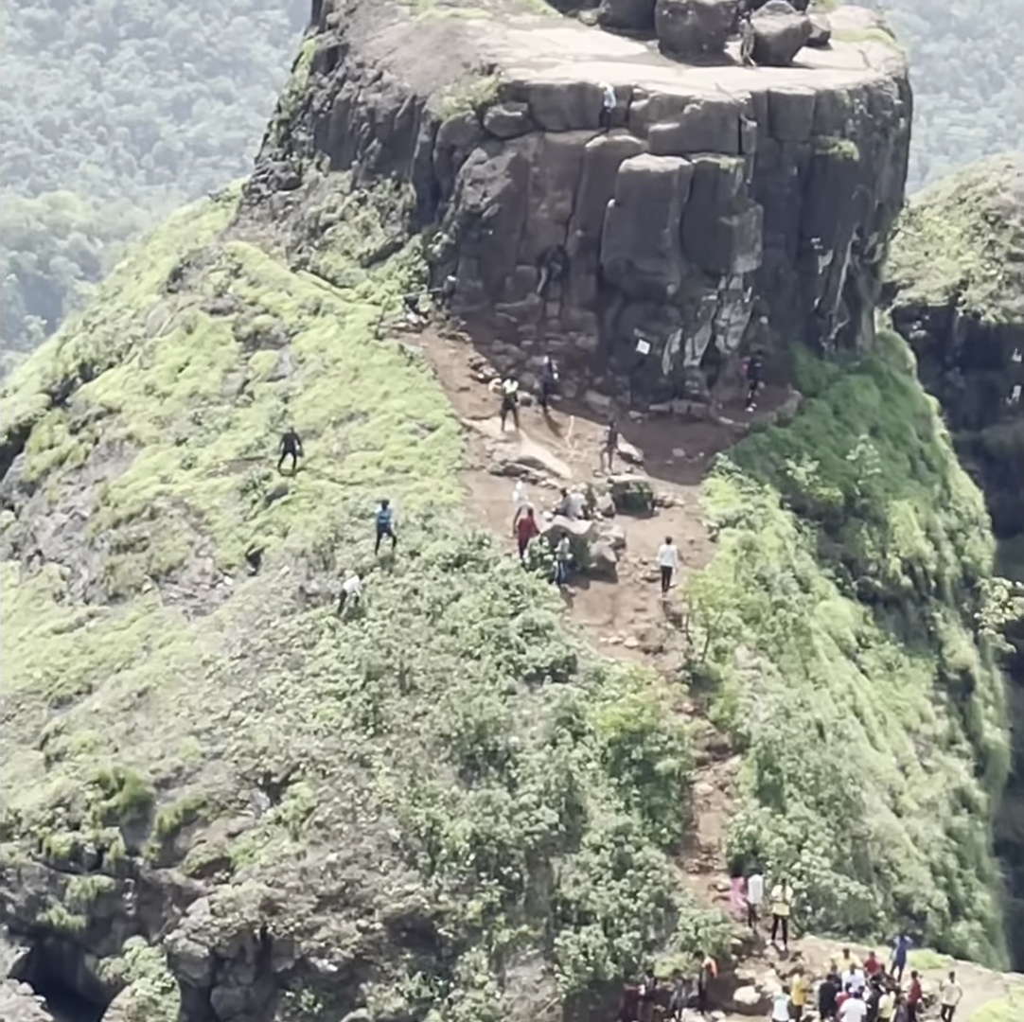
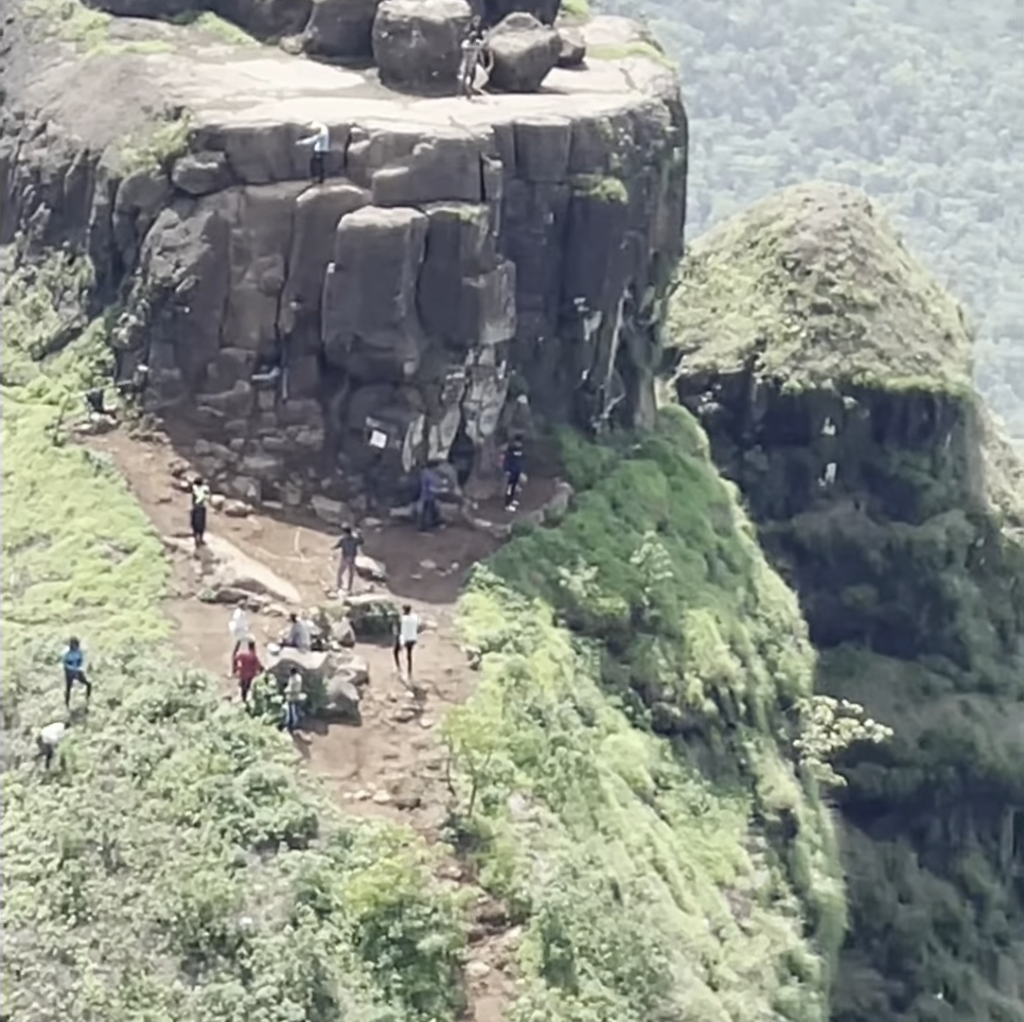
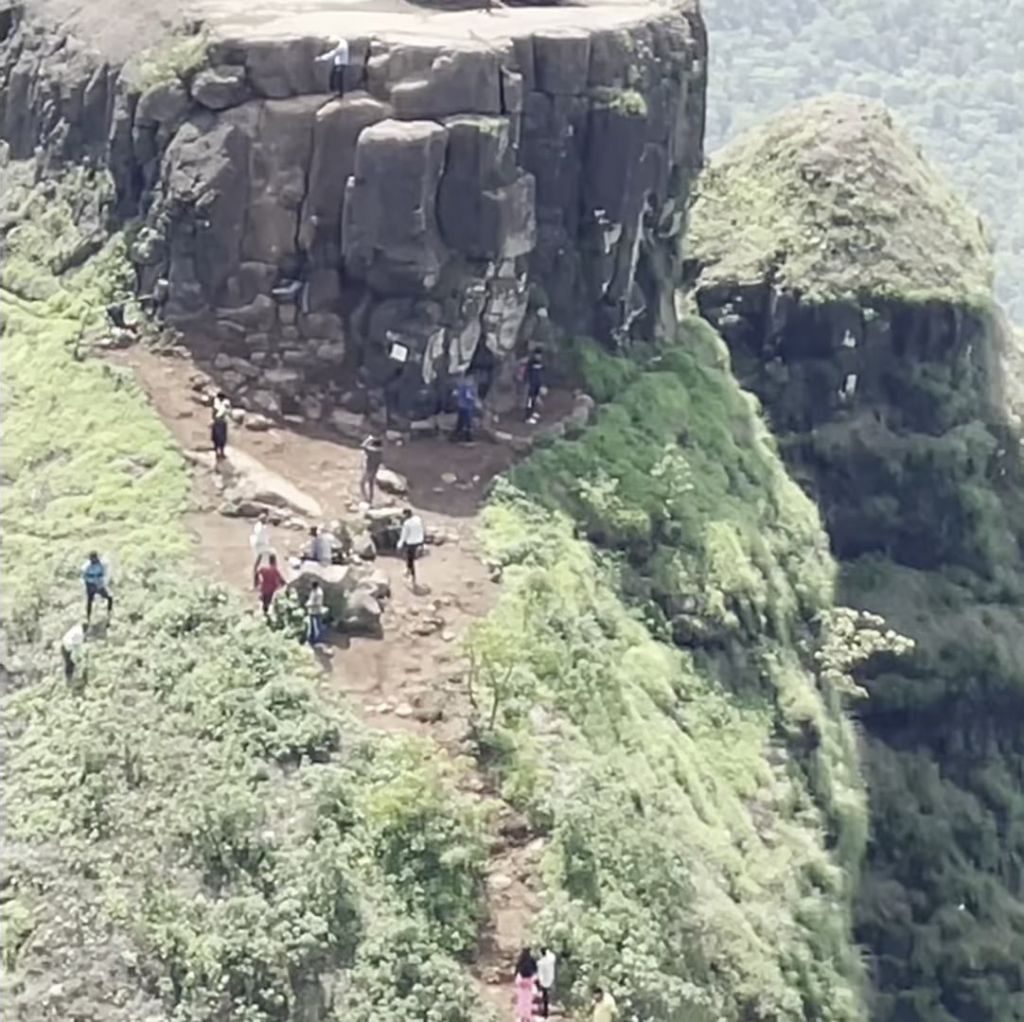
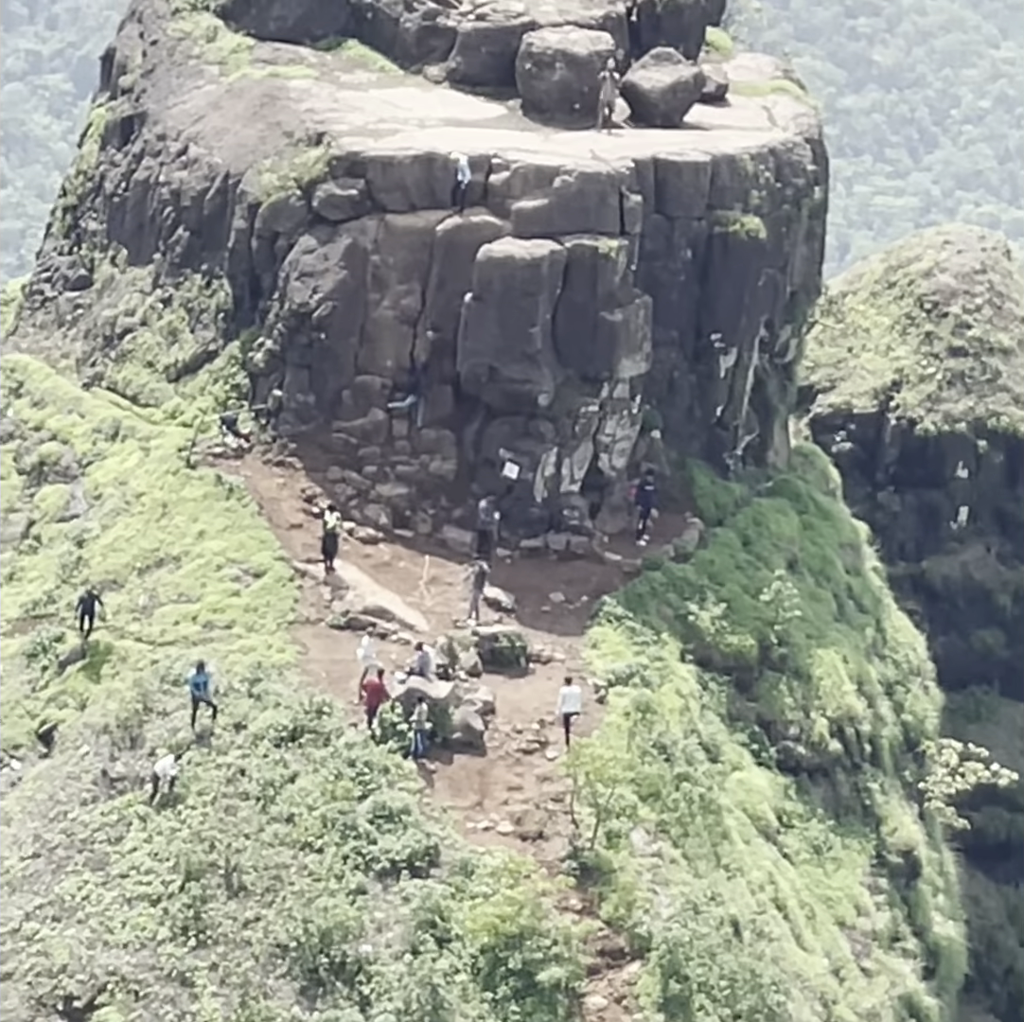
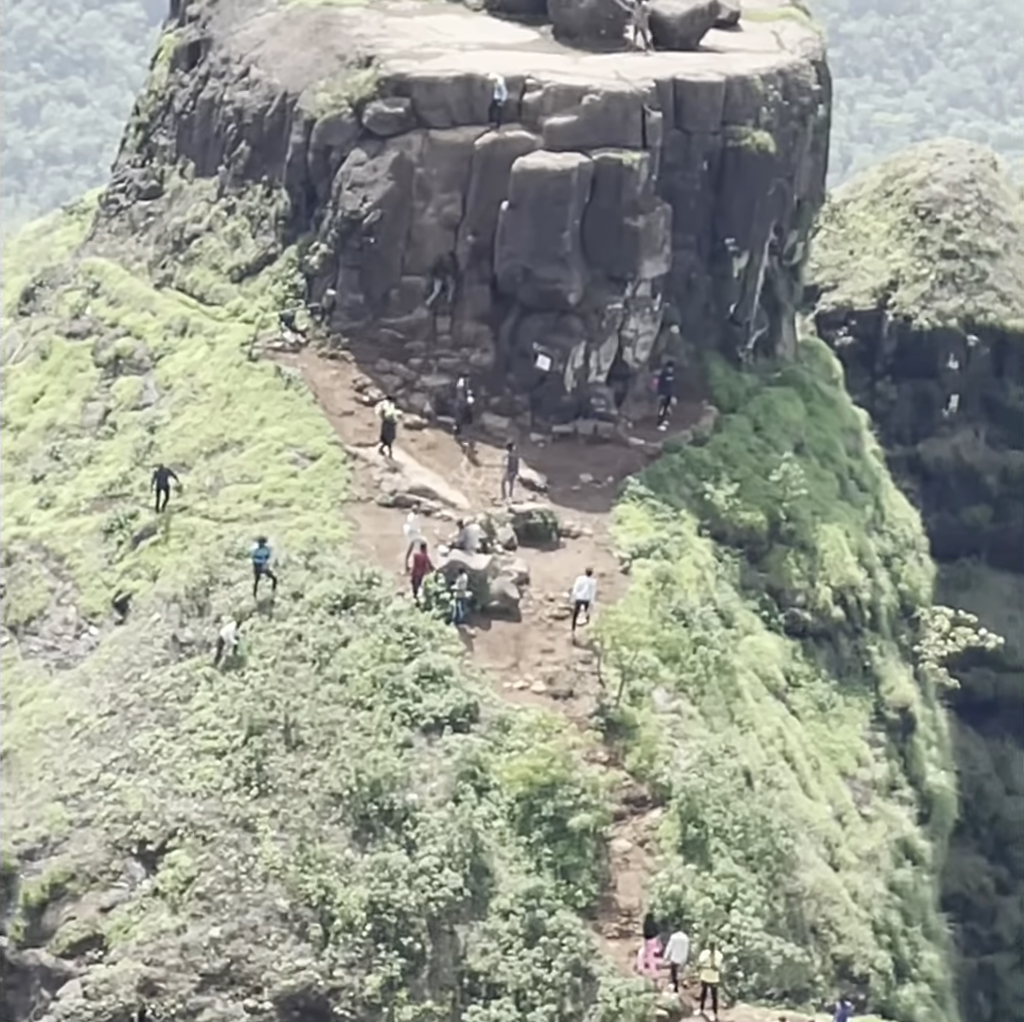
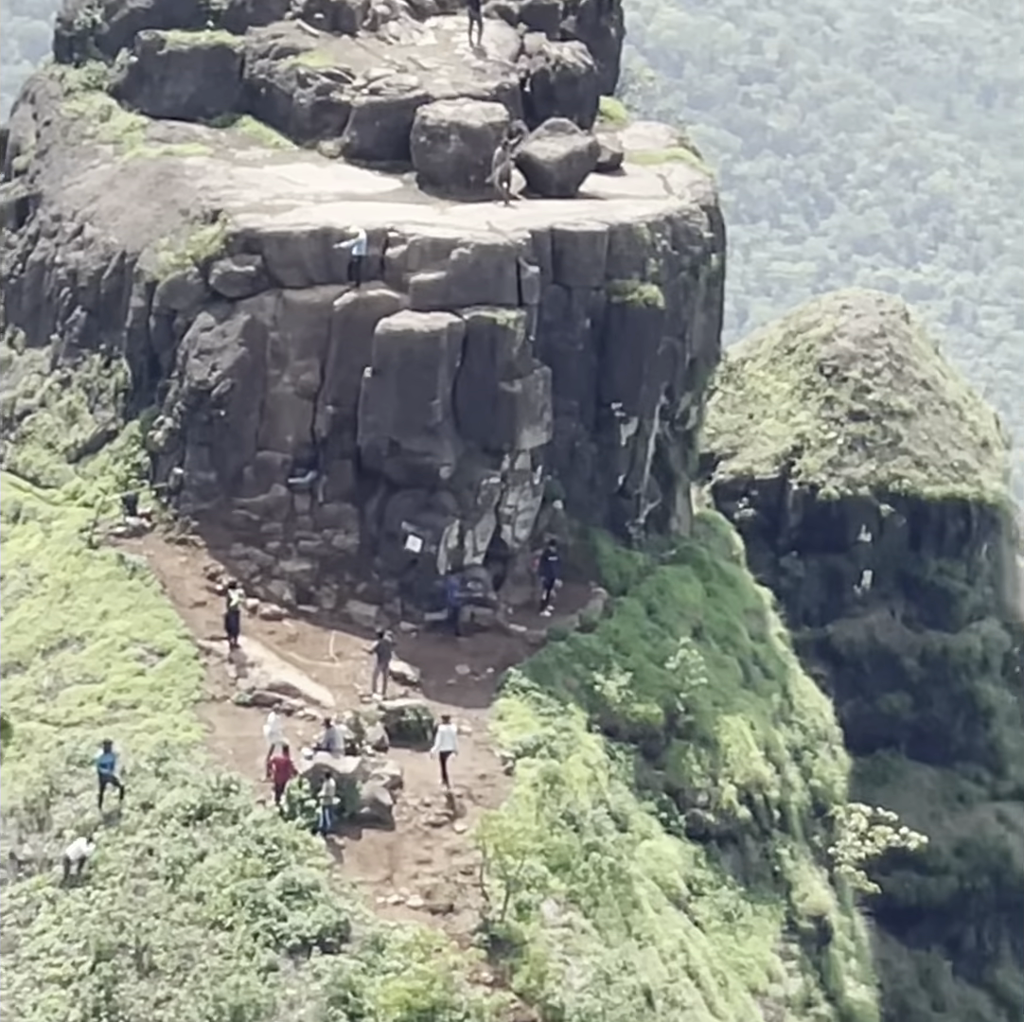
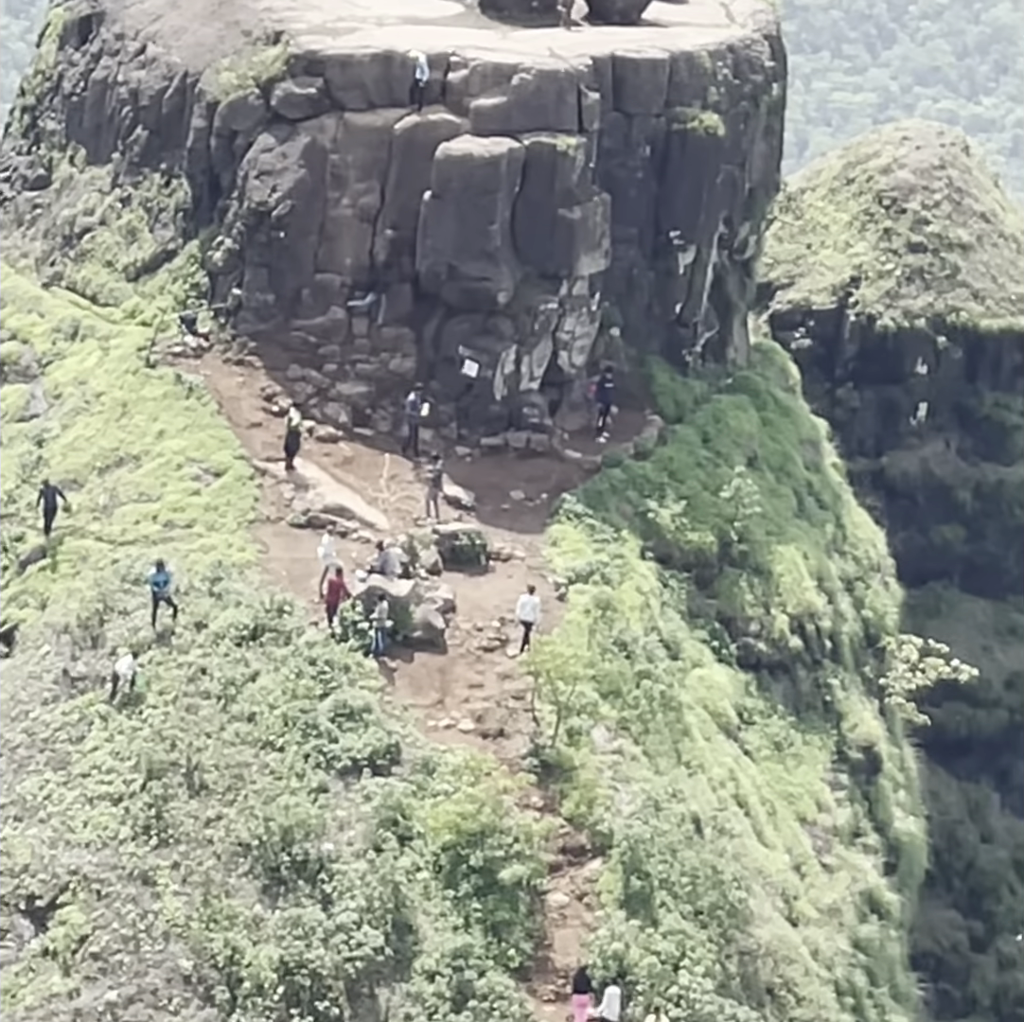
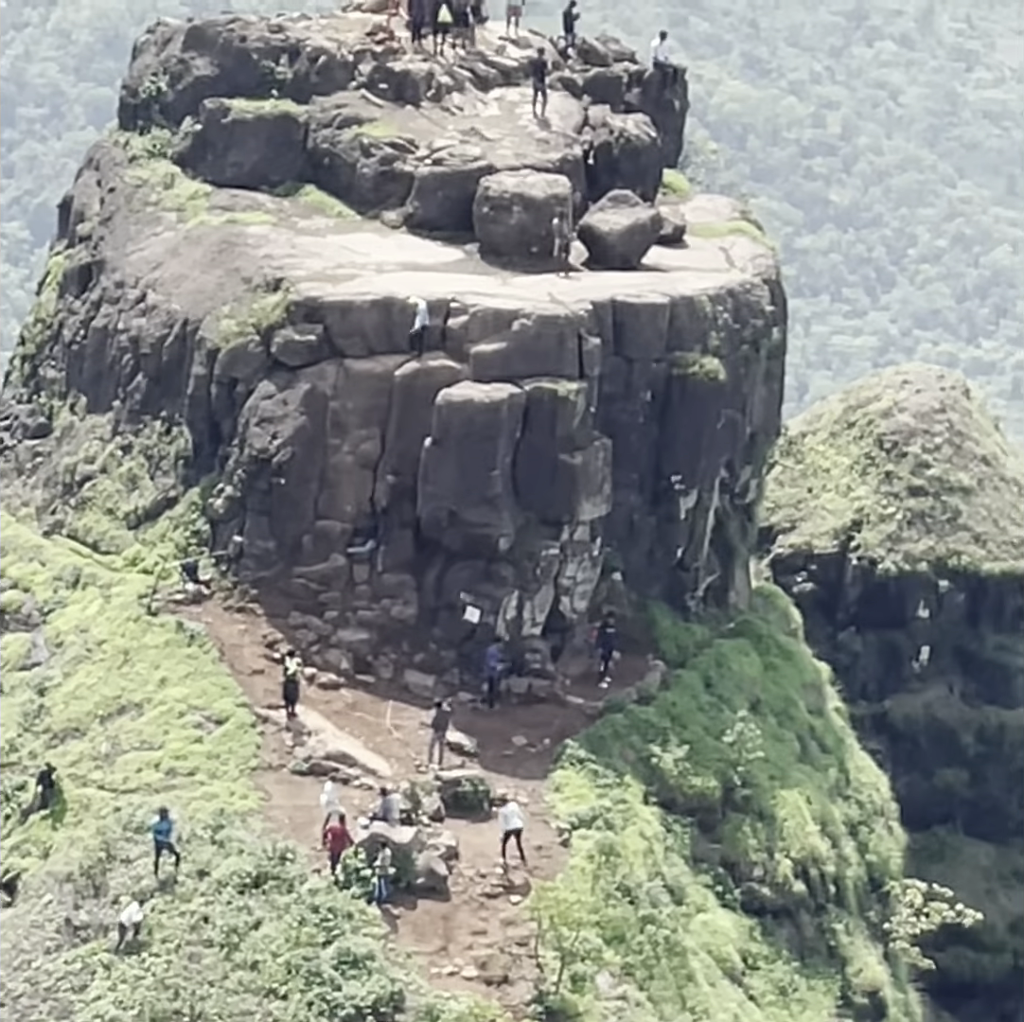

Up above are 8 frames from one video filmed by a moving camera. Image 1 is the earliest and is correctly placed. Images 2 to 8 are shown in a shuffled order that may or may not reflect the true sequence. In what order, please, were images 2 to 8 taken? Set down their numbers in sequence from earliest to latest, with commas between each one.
5, 7, 4, 8, 6, 2, 3
